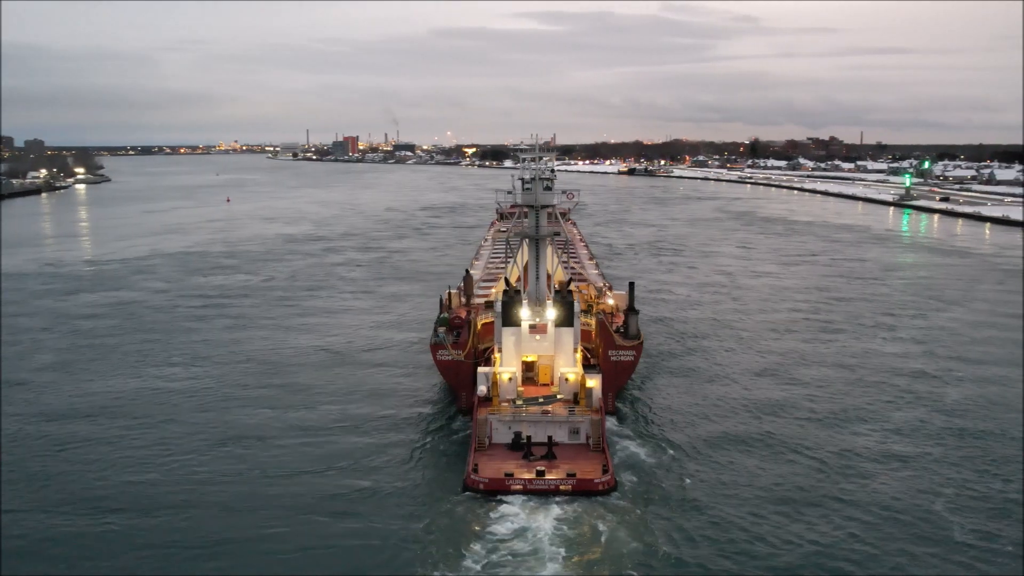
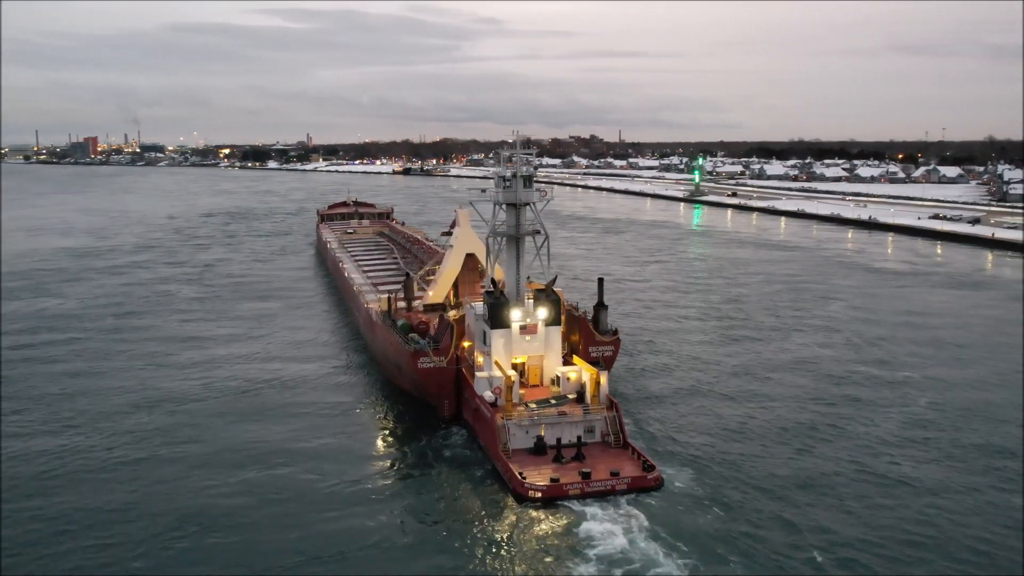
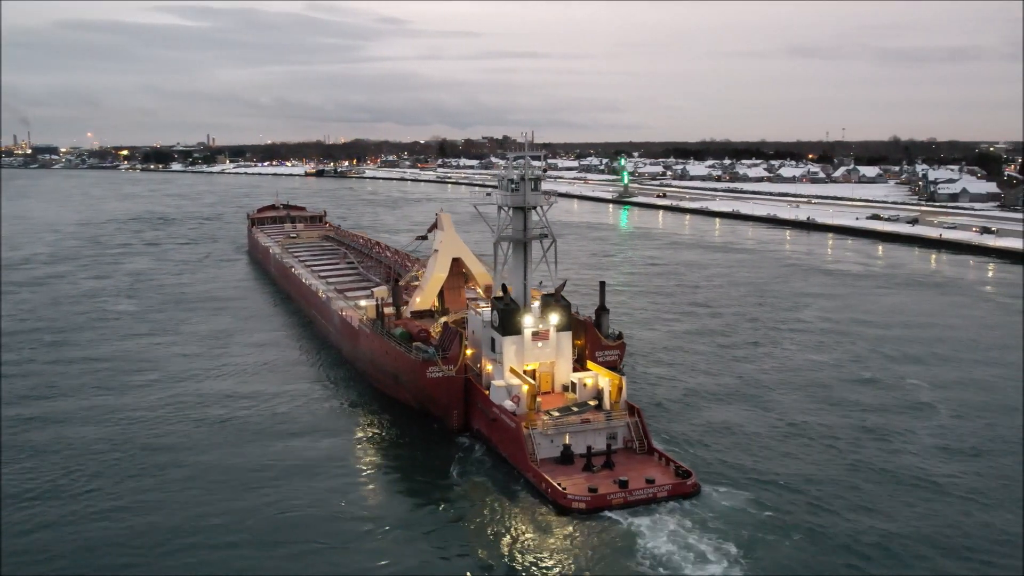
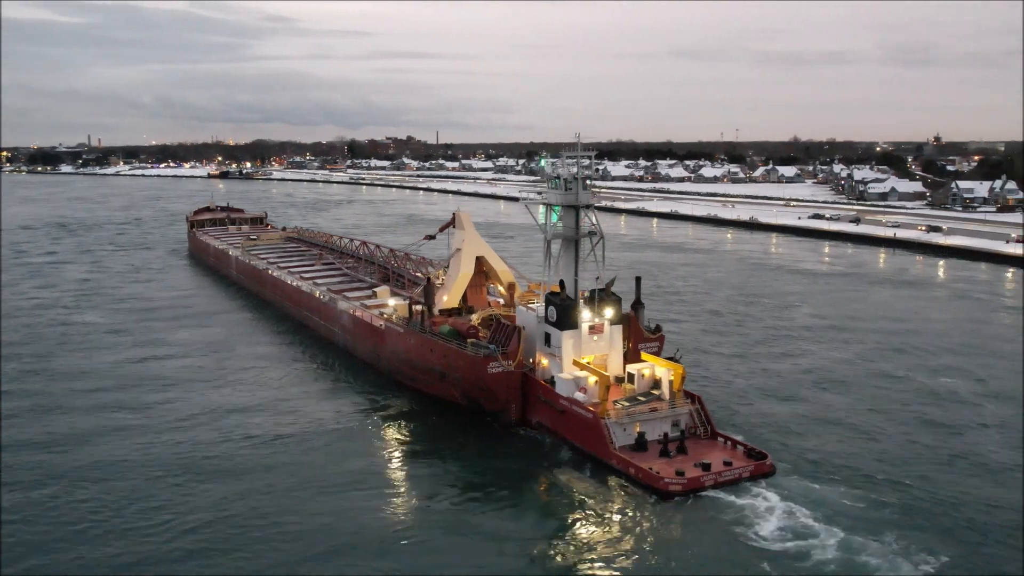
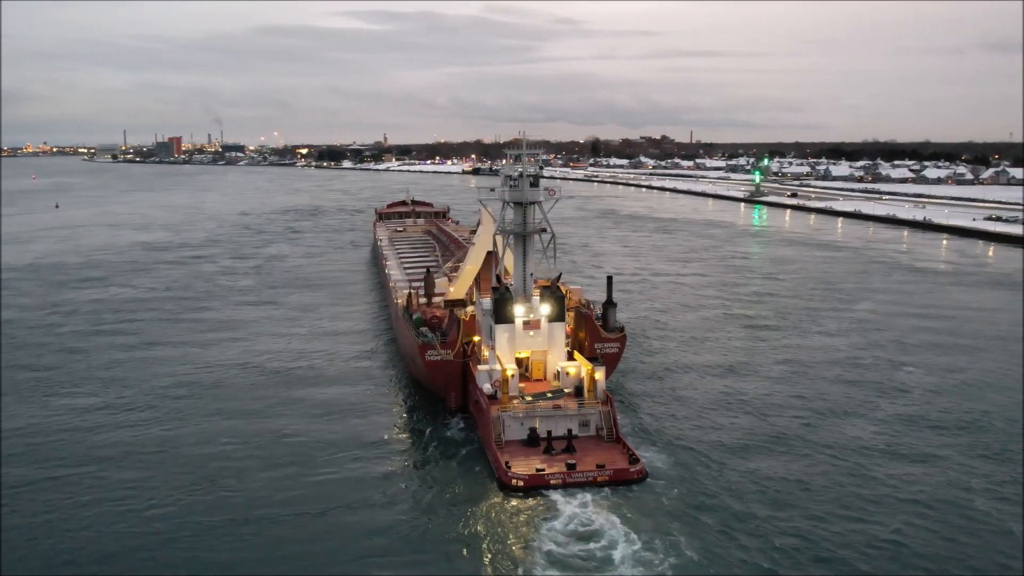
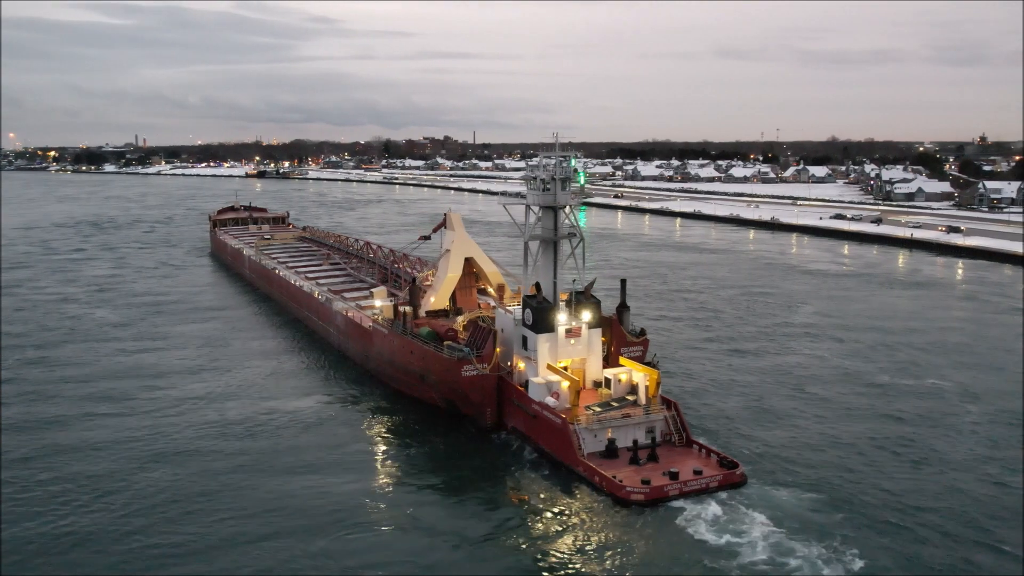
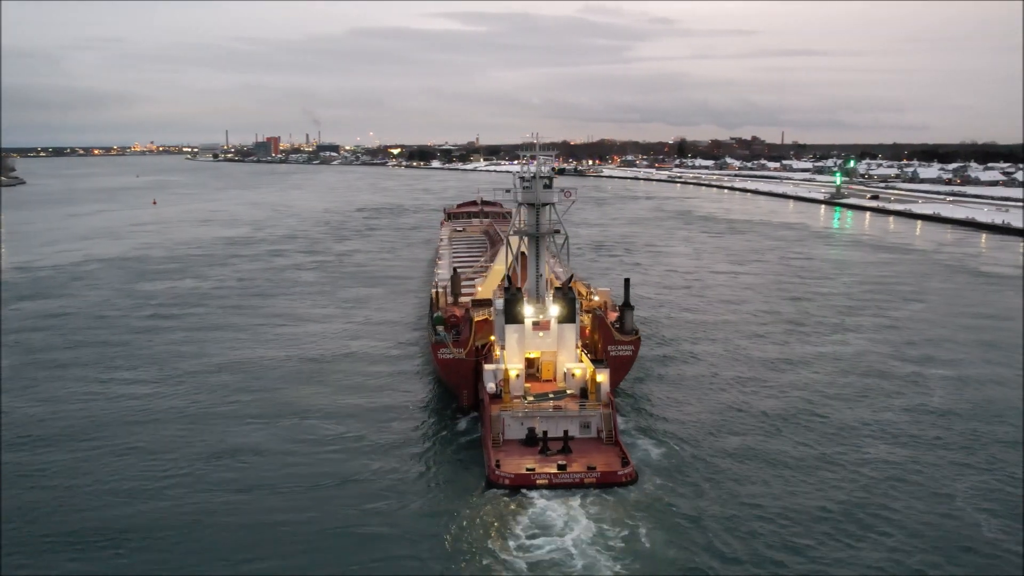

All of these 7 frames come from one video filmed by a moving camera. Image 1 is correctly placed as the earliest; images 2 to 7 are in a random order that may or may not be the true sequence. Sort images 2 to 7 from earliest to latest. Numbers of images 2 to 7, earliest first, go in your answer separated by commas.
7, 5, 2, 3, 6, 4
